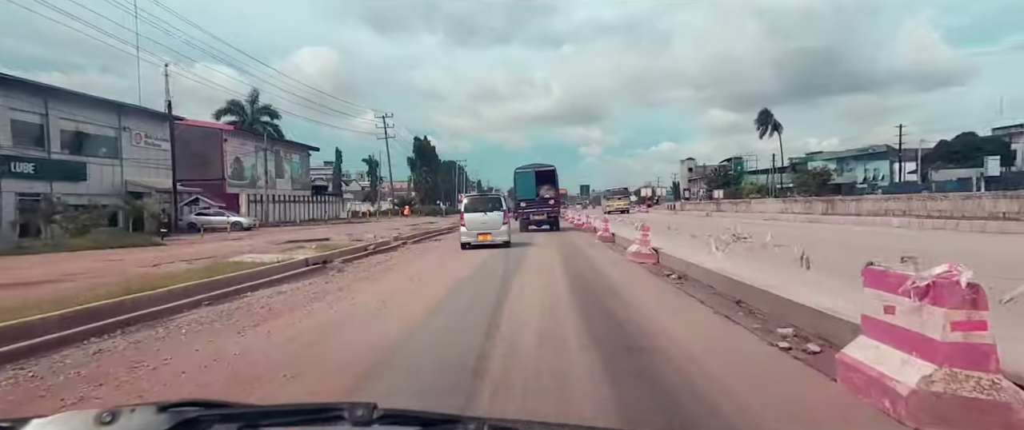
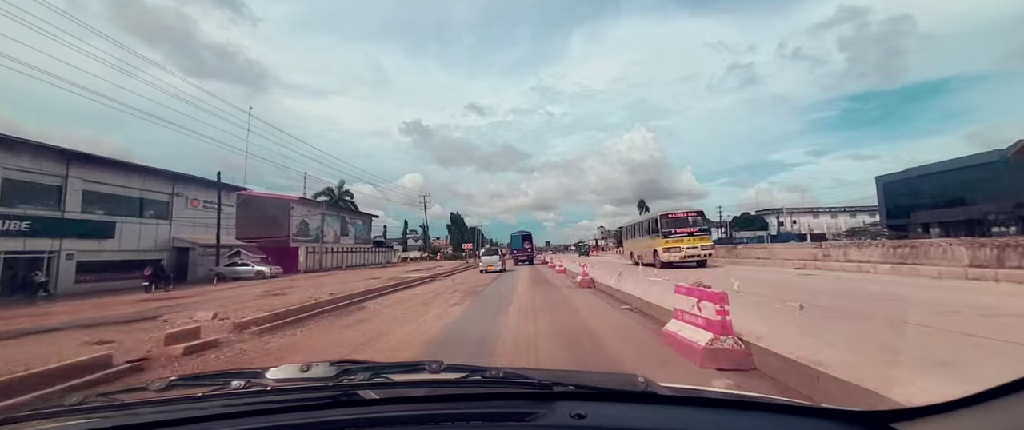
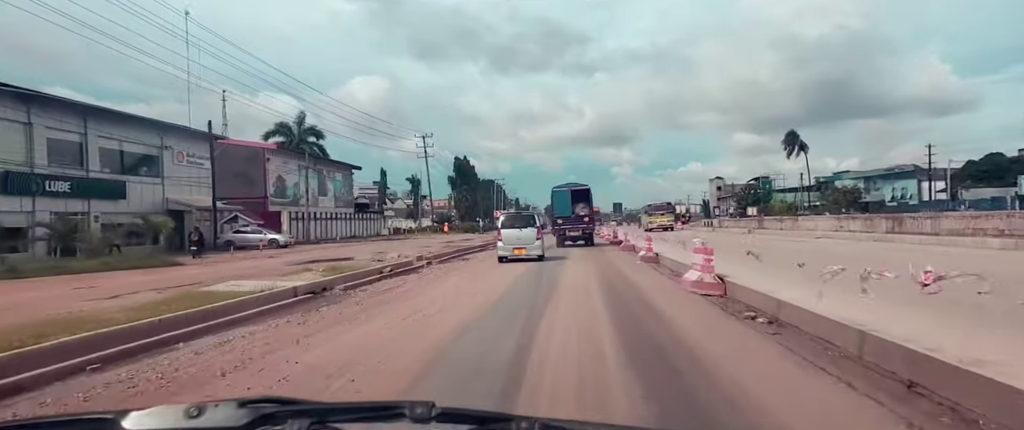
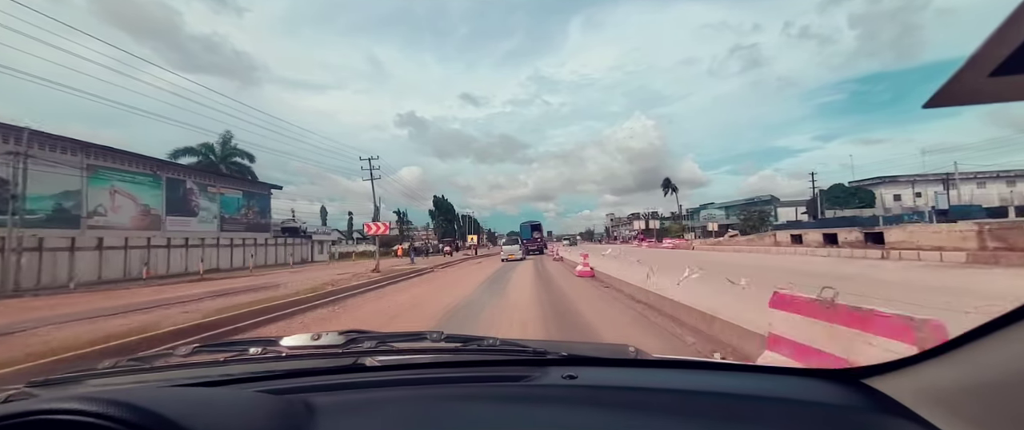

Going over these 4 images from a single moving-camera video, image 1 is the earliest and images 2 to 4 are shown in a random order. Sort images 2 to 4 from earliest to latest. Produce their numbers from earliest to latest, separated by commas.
3, 2, 4
